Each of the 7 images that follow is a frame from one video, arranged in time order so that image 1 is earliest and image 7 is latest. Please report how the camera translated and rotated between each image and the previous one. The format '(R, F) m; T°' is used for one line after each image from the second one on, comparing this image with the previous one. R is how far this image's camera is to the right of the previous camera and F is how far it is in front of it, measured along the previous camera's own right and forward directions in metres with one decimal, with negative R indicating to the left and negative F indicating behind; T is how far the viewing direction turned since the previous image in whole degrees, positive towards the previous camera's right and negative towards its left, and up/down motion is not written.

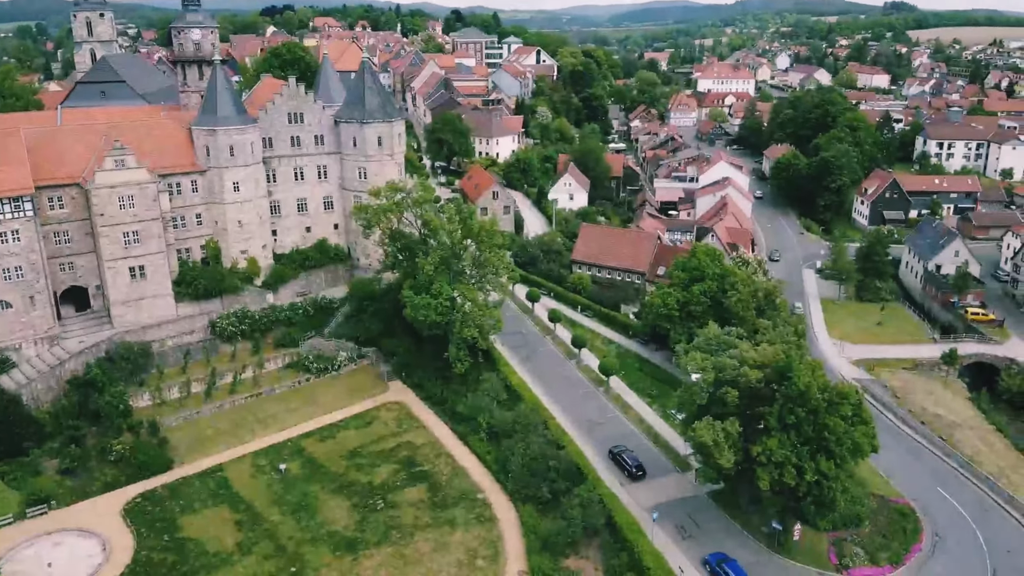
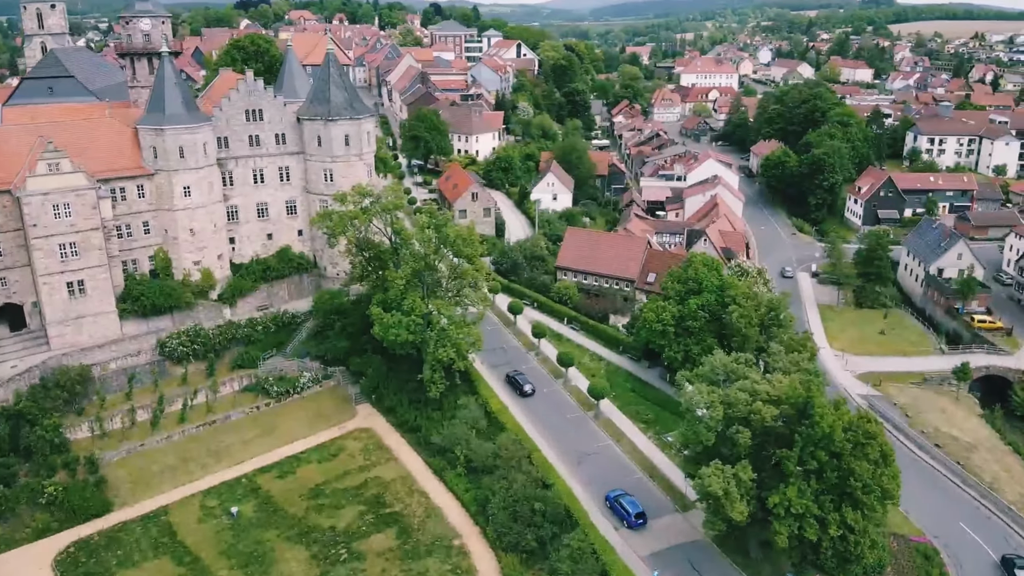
(+0.2, +4.2) m; +1°
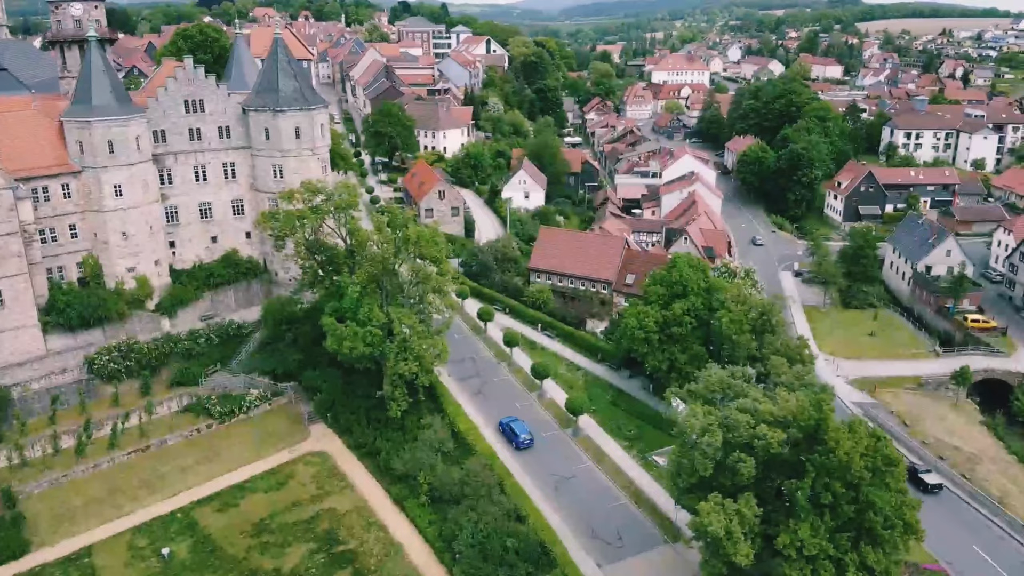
(+0.3, +3.9) m; +2°
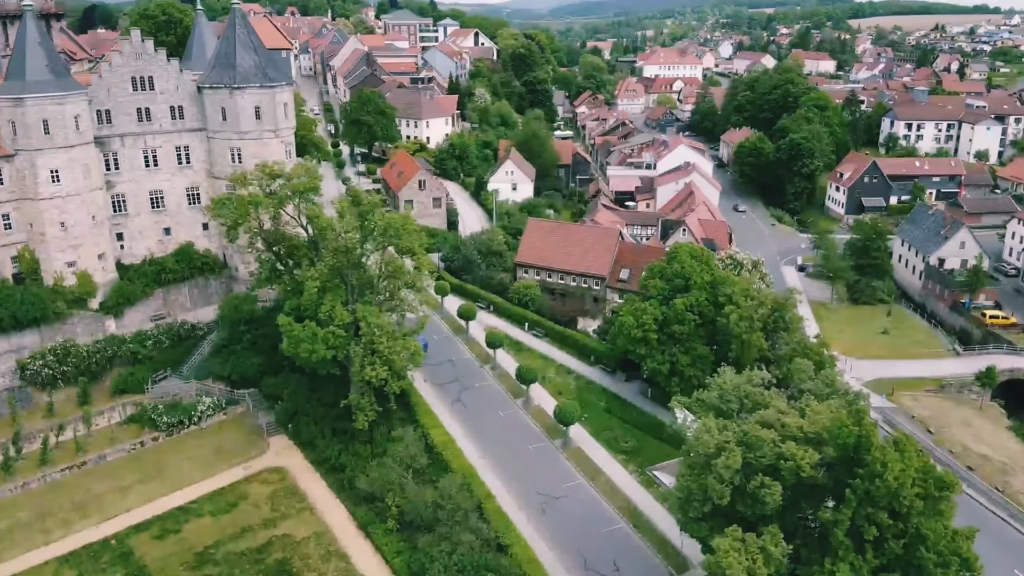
(+0.4, +4.2) m; +1°
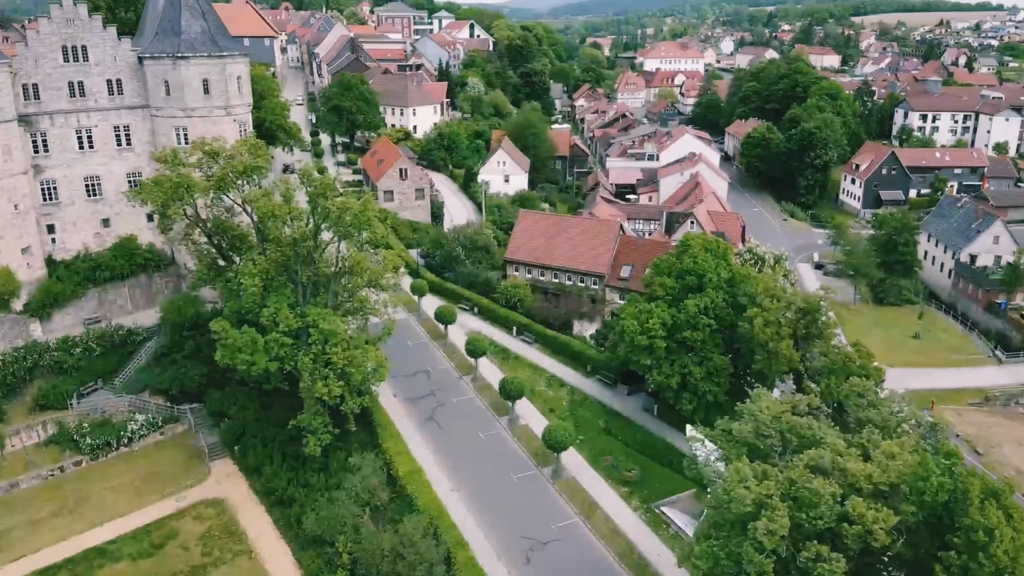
(+0.7, +5.2) m; 0°
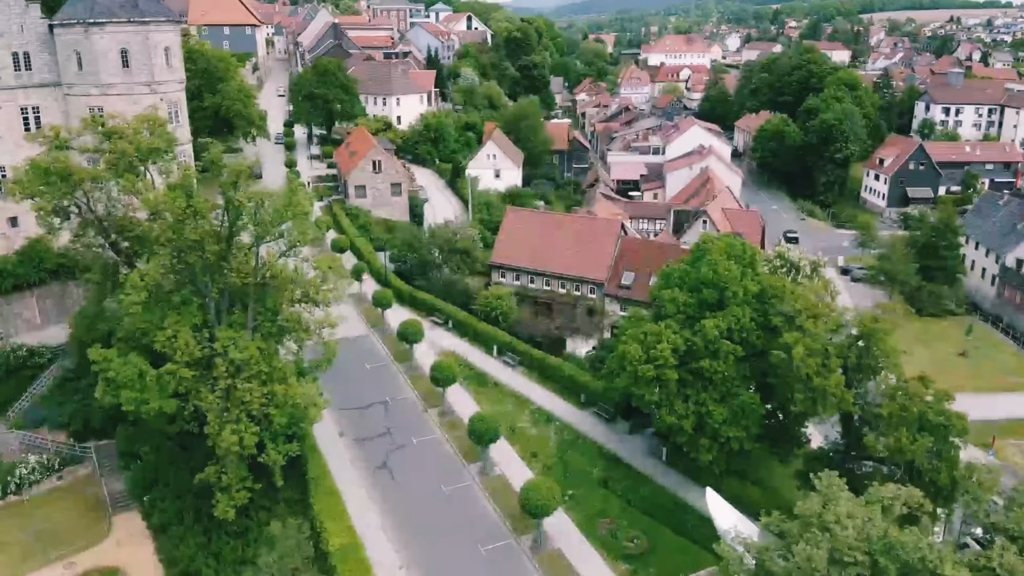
(+1.0, +5.9) m; 0°
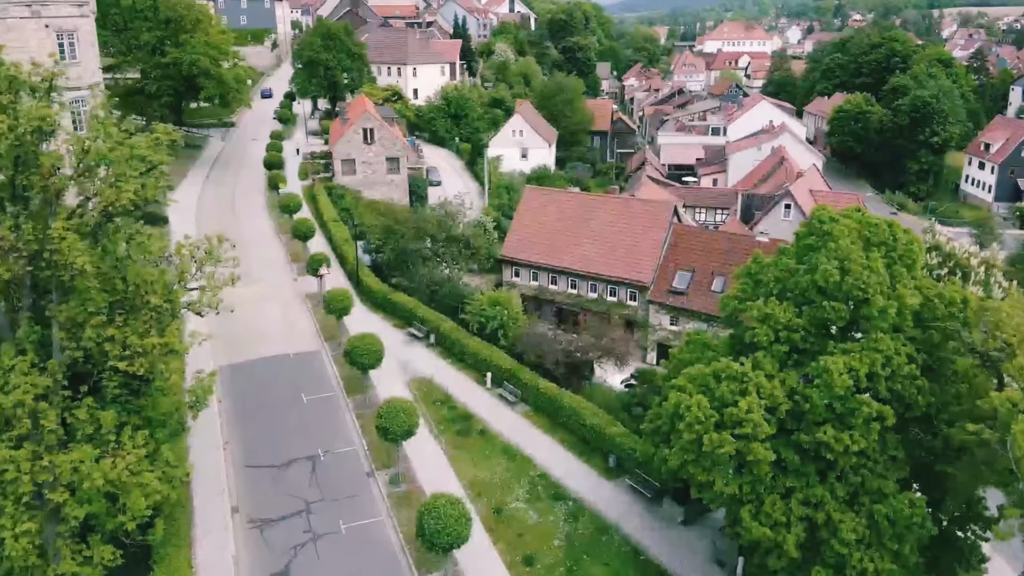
(+1.2, +9.2) m; -4°
